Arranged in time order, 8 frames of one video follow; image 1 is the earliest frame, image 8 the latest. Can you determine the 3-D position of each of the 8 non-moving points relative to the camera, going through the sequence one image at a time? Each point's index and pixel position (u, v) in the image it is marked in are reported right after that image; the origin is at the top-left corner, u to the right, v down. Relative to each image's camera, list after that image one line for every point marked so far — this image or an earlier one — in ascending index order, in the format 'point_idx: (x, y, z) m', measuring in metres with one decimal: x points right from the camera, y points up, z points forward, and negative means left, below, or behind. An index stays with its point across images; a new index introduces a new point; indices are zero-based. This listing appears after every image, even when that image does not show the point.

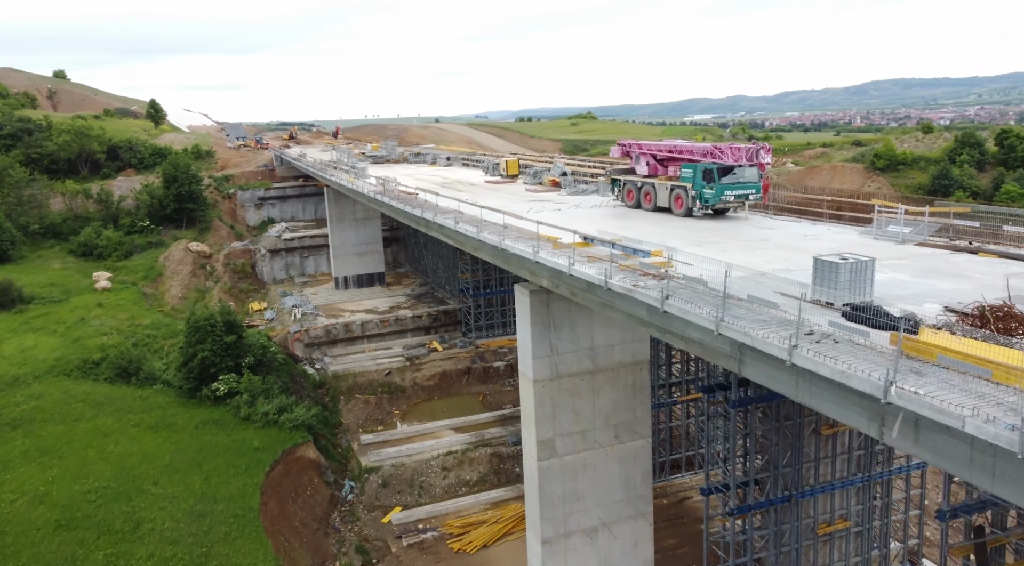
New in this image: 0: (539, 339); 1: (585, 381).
0: (+0.6, -1.3, +17.7) m
1: (+1.7, -2.3, +18.2) m
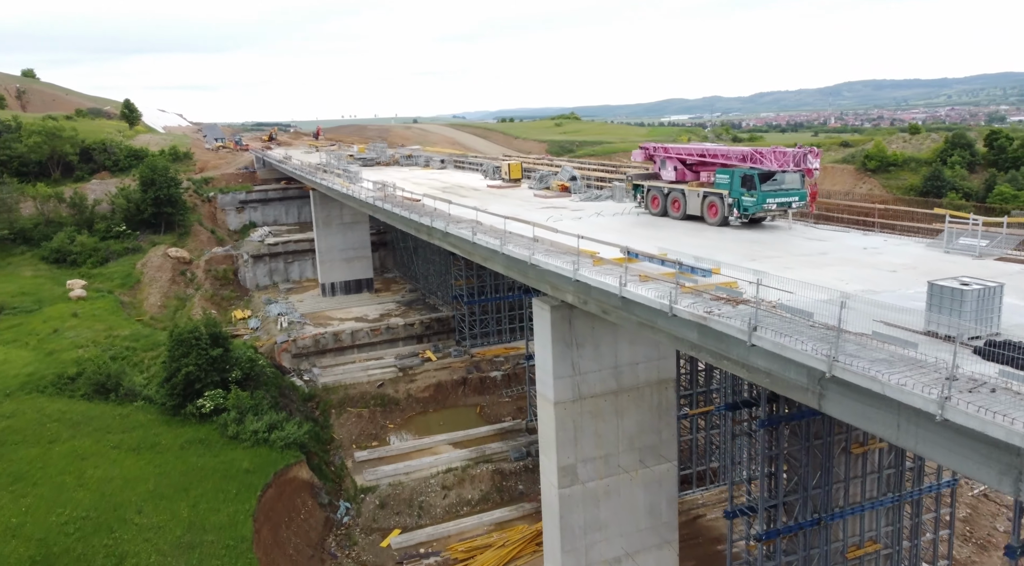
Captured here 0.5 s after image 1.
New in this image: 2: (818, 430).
0: (+1.0, -1.6, +16.4) m
1: (+2.1, -2.6, +17.0) m
2: (+7.4, -3.5, +18.9) m
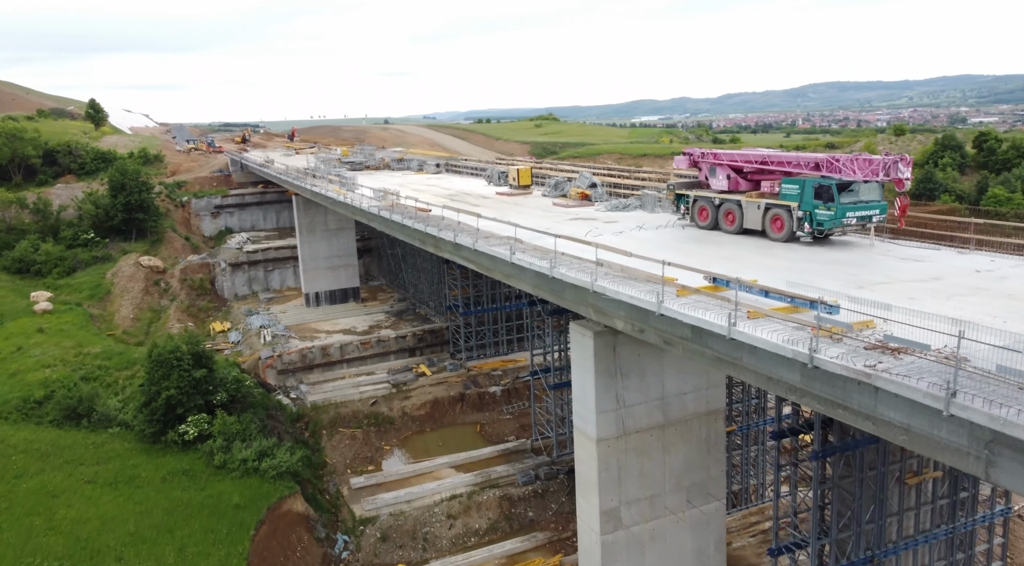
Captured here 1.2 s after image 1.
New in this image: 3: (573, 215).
0: (+1.7, -2.0, +14.6) m
1: (+2.8, -3.0, +15.2) m
2: (+8.0, -3.9, +17.4) m
3: (+1.5, +1.7, +19.1) m
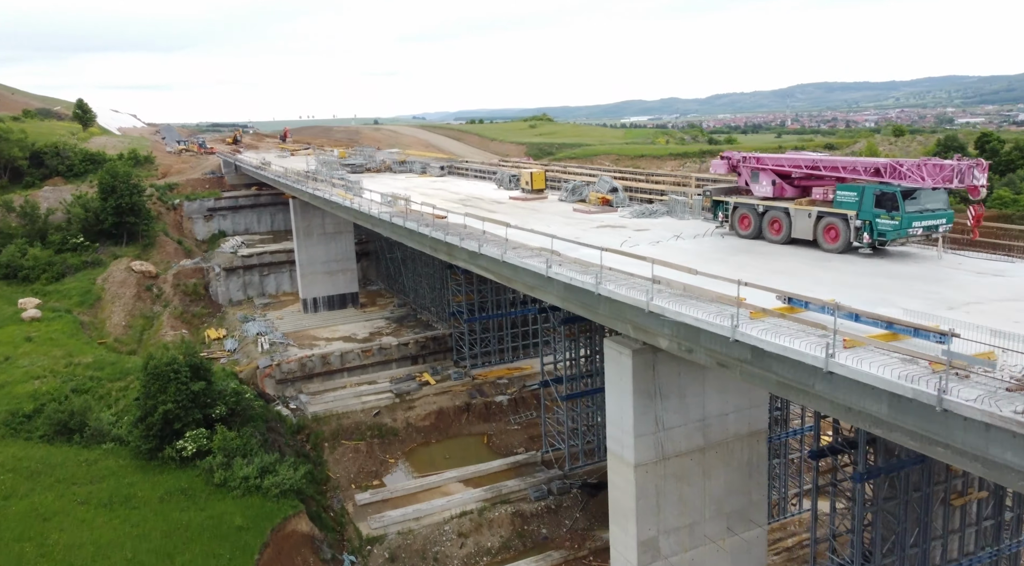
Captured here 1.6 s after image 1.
0: (+2.3, -2.3, +13.6) m
1: (+3.3, -3.2, +14.2) m
2: (+8.5, -4.1, +16.4) m
3: (+2.0, +1.4, +18.1) m
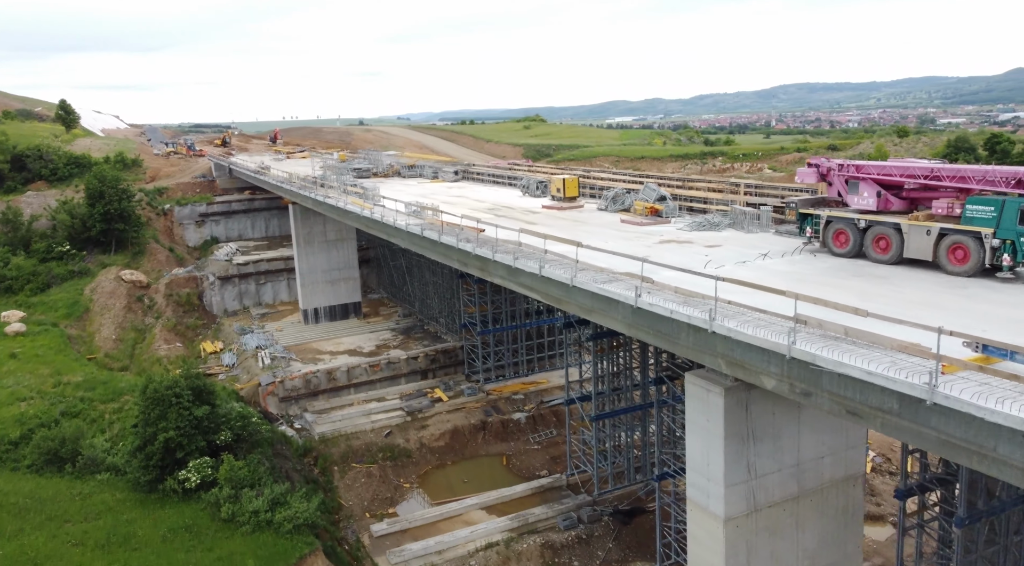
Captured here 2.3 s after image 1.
0: (+3.4, -2.7, +11.9) m
1: (+4.4, -3.7, +12.5) m
2: (+9.6, -4.5, +14.8) m
3: (+3.0, +1.0, +16.3) m
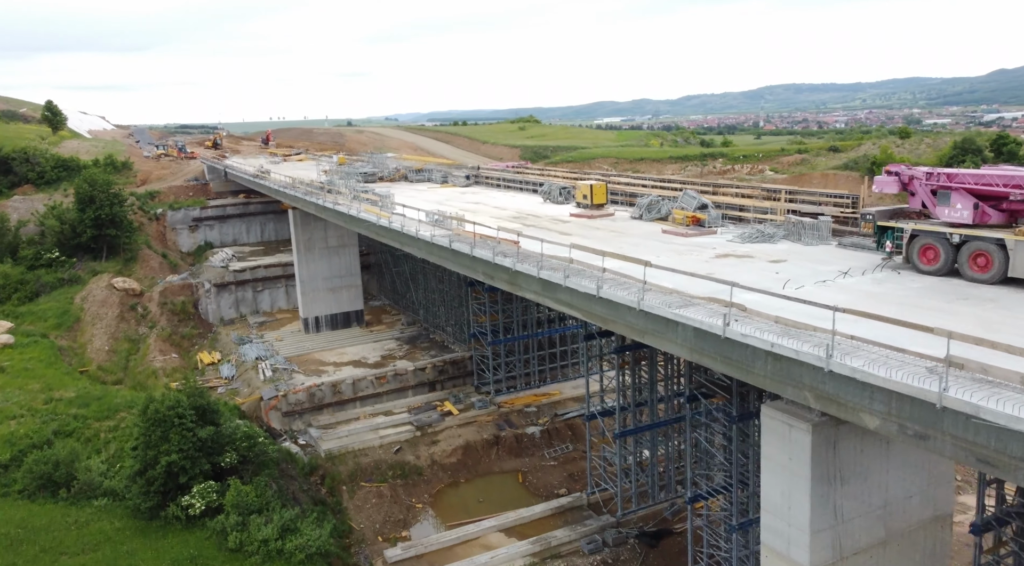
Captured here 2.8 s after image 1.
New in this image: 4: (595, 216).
0: (+4.2, -3.0, +10.6) m
1: (+5.2, -4.0, +11.3) m
2: (+10.4, -4.8, +13.7) m
3: (+3.7, +0.7, +15.1) m
4: (+2.1, +1.7, +19.7) m
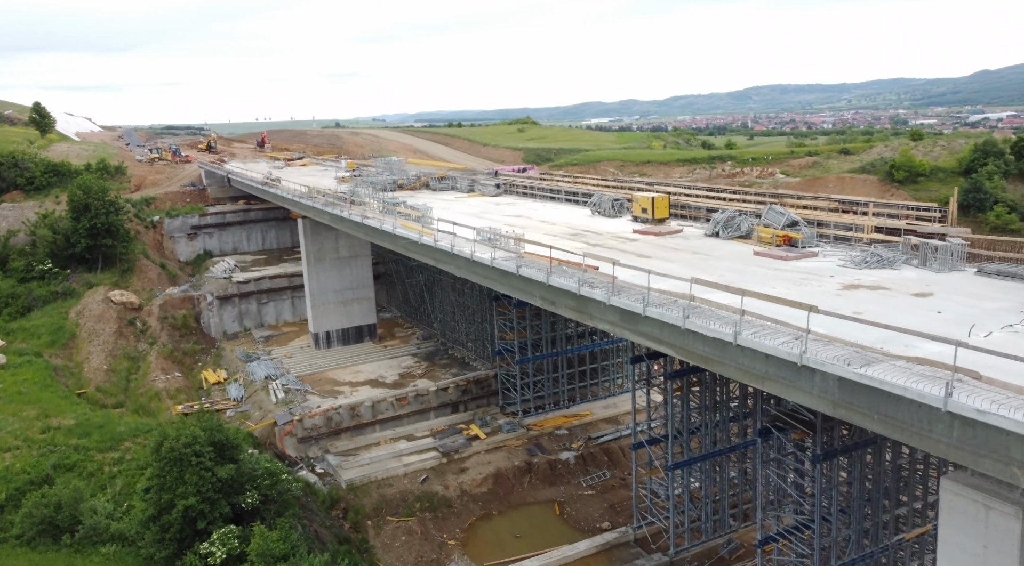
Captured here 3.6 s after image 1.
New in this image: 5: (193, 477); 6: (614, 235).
0: (+5.7, -3.5, +8.7) m
1: (+6.7, -4.5, +9.4) m
2: (+11.8, -5.3, +11.8) m
3: (+5.2, +0.1, +13.2) m
4: (+3.4, +1.1, +17.8) m
5: (-8.0, -4.8, +19.5) m
6: (+2.3, +1.1, +18.0) m
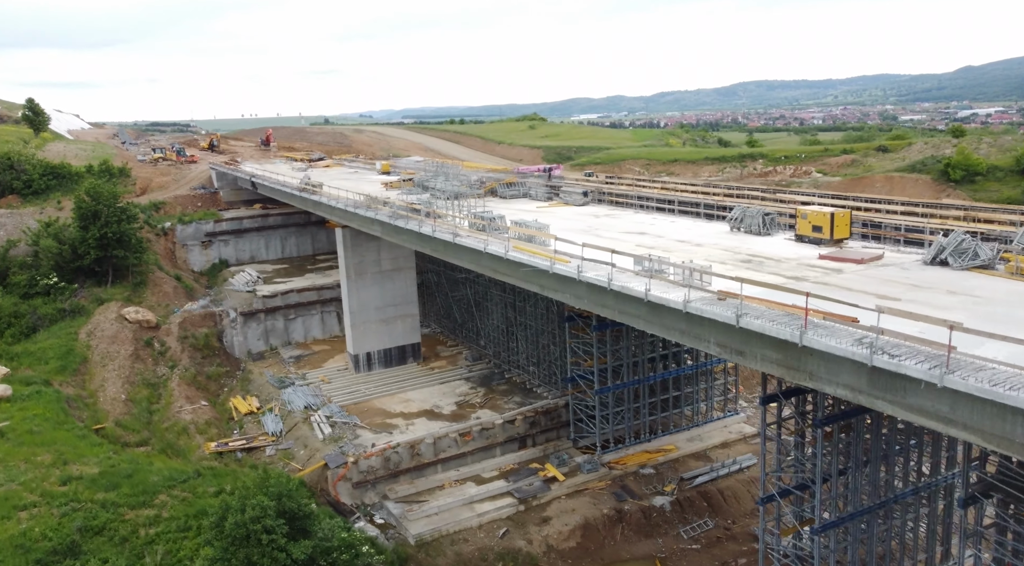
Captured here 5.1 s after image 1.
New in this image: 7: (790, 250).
0: (+8.8, -4.3, +5.2) m
1: (+9.8, -5.2, +5.9) m
2: (+14.9, -6.0, +8.4) m
3: (+8.2, -0.6, +9.6) m
4: (+6.4, +0.4, +14.2) m
5: (-5.0, -5.6, +15.7) m
6: (+5.3, +0.4, +14.4) m
7: (+5.6, +0.7, +15.6) m
